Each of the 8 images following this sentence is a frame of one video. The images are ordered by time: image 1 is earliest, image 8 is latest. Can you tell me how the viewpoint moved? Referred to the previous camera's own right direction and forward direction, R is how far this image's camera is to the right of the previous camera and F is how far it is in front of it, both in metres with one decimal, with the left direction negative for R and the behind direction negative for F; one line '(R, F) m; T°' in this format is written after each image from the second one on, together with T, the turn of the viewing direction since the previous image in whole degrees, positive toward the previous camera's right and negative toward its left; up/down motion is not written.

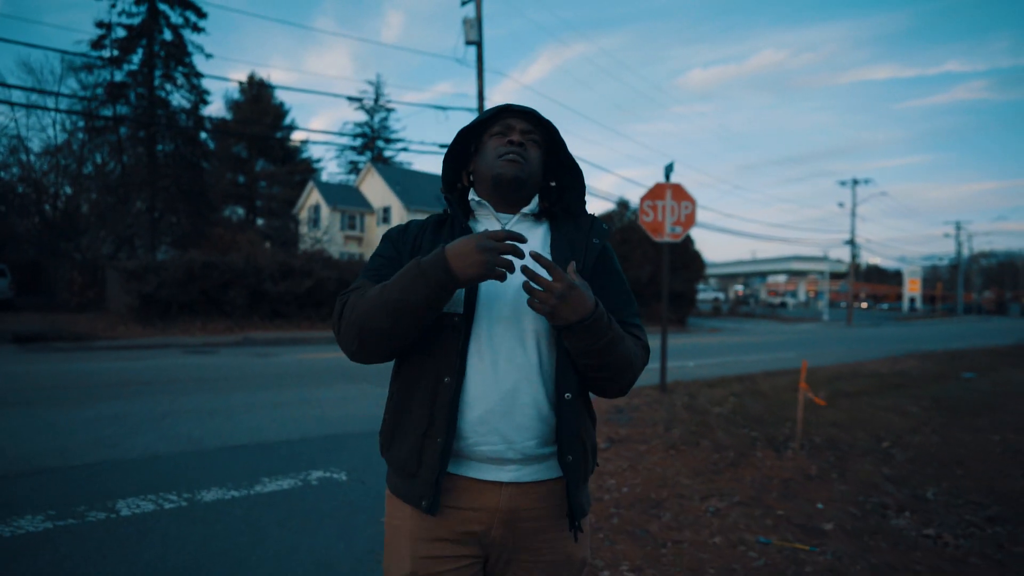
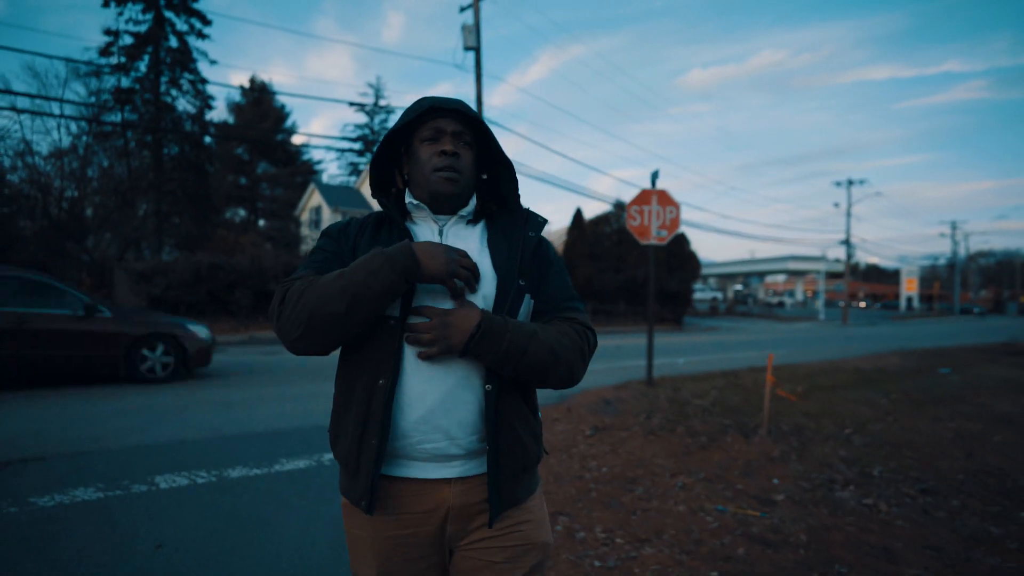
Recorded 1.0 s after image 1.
(+0.1, -0.6) m; 0°
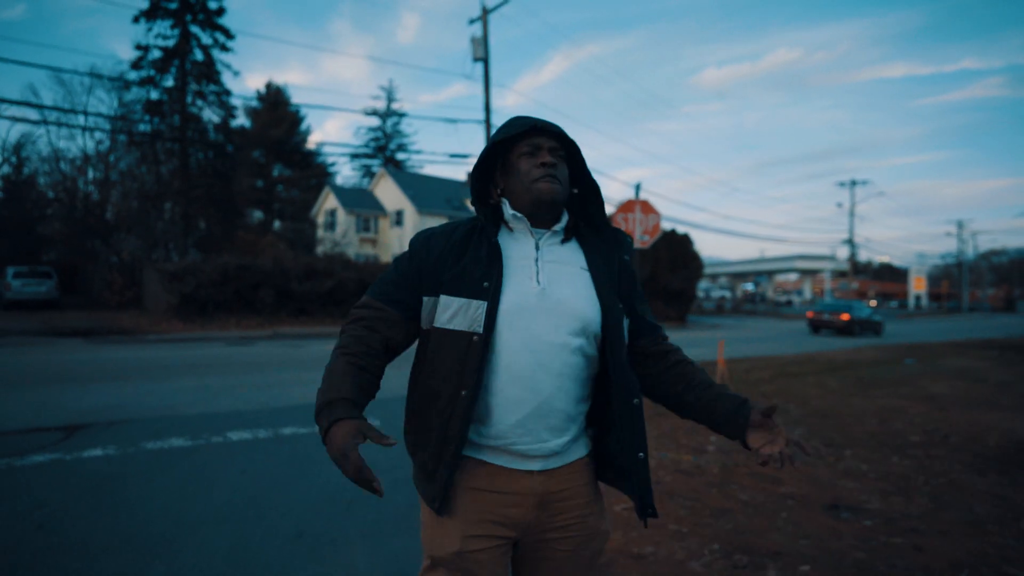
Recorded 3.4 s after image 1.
(+0.2, -1.4) m; -1°
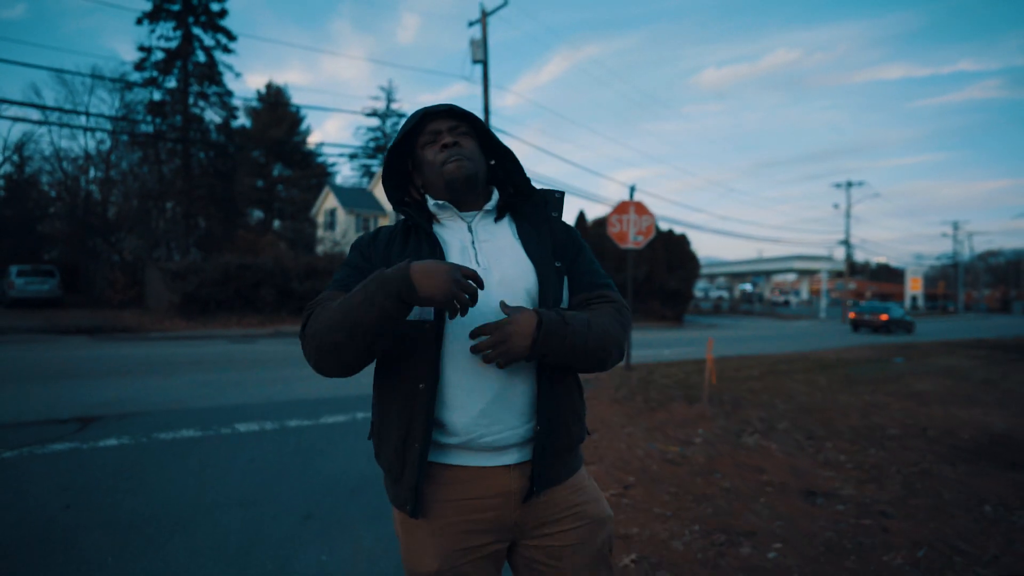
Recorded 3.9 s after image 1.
(0.0, -0.3) m; 0°
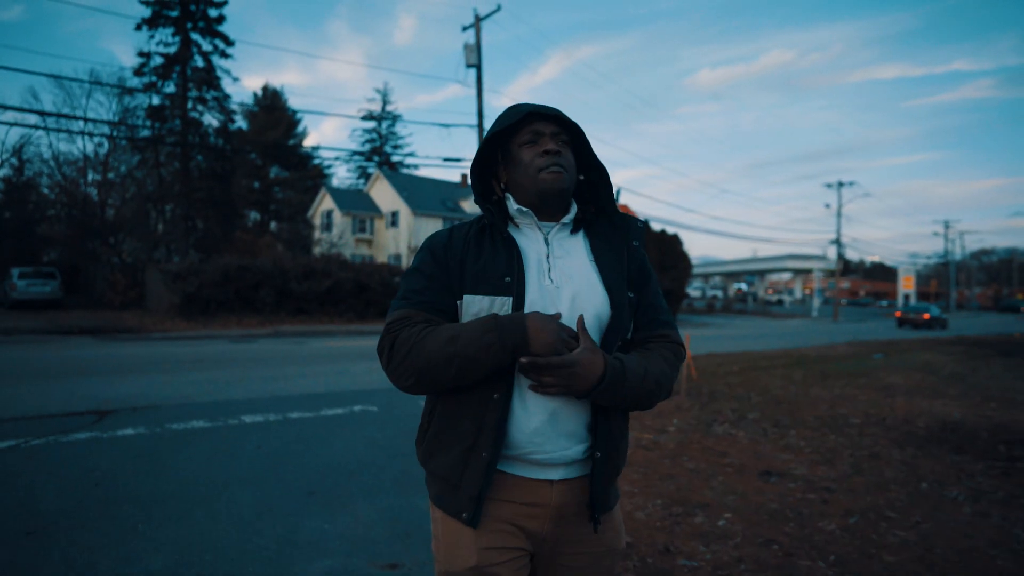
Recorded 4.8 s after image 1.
(+0.1, -0.5) m; 0°
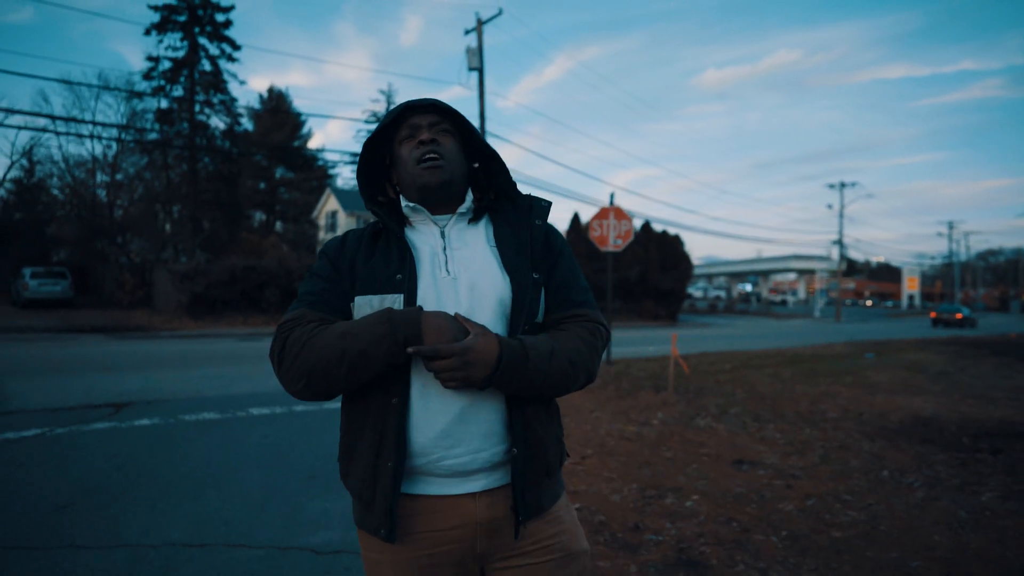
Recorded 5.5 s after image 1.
(+0.1, -0.4) m; 0°
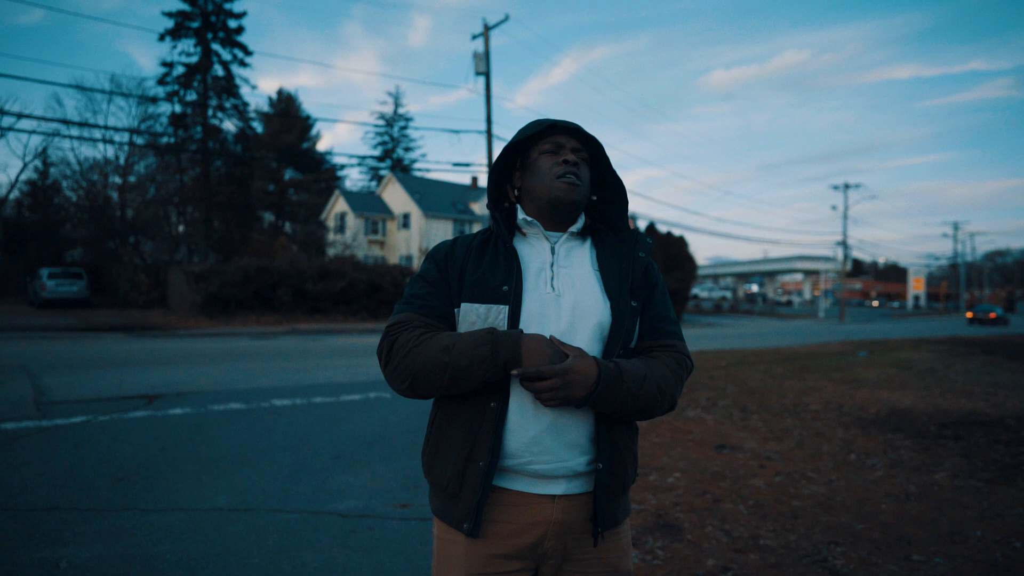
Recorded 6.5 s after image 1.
(0.0, -0.6) m; -1°
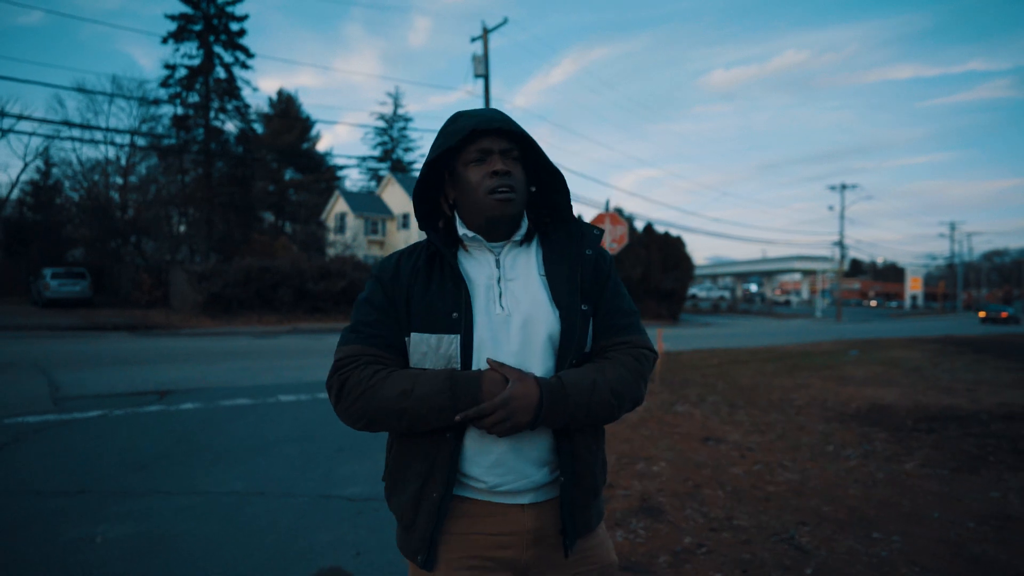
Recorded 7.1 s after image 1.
(0.0, -0.3) m; 0°
